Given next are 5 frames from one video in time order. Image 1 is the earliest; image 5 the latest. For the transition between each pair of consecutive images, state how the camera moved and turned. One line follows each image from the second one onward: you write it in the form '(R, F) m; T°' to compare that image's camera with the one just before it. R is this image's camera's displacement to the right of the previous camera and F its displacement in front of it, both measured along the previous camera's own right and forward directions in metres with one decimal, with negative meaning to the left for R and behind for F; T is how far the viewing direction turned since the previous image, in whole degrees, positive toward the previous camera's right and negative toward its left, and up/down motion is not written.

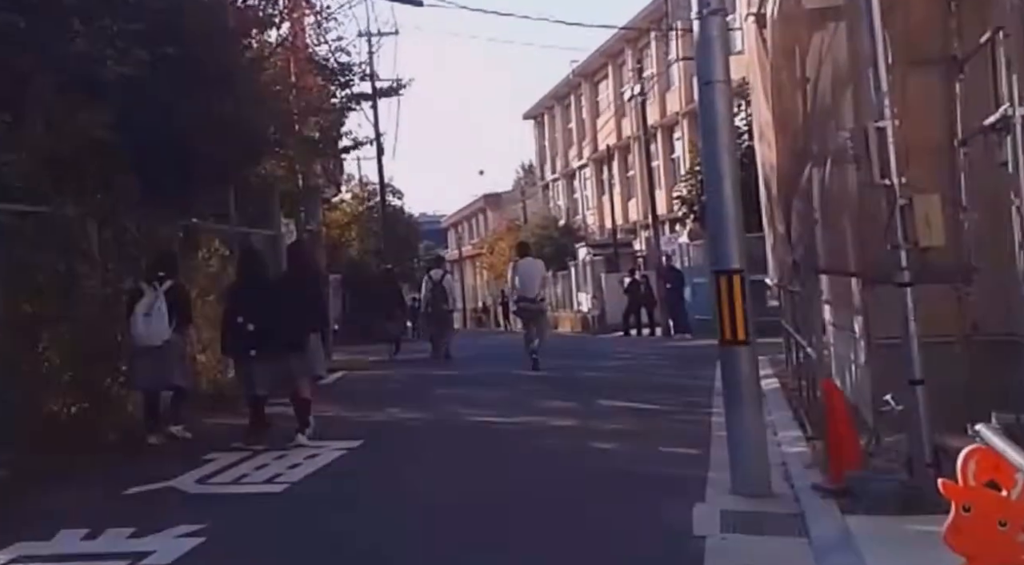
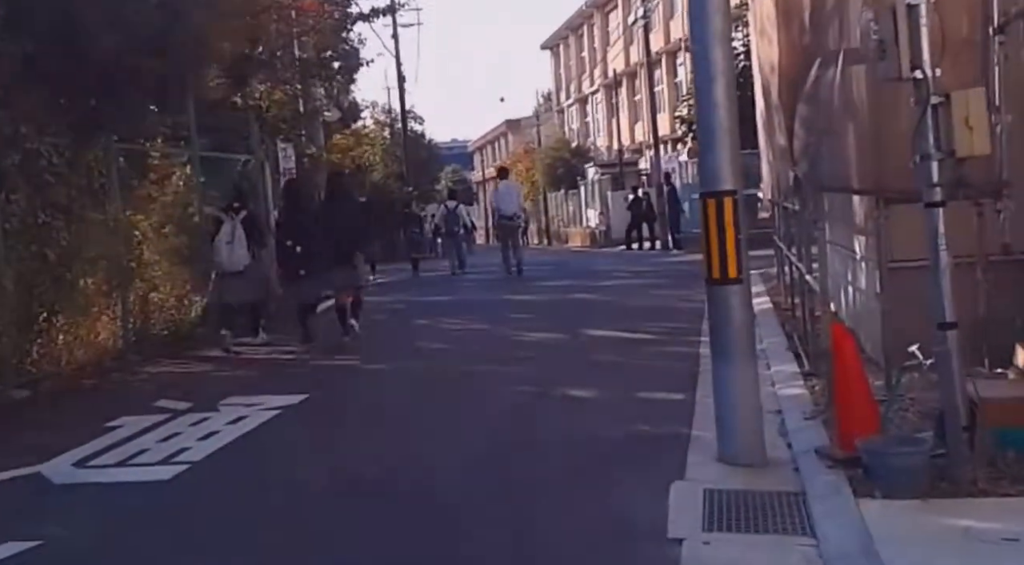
(+0.6, +1.6) m; -2°
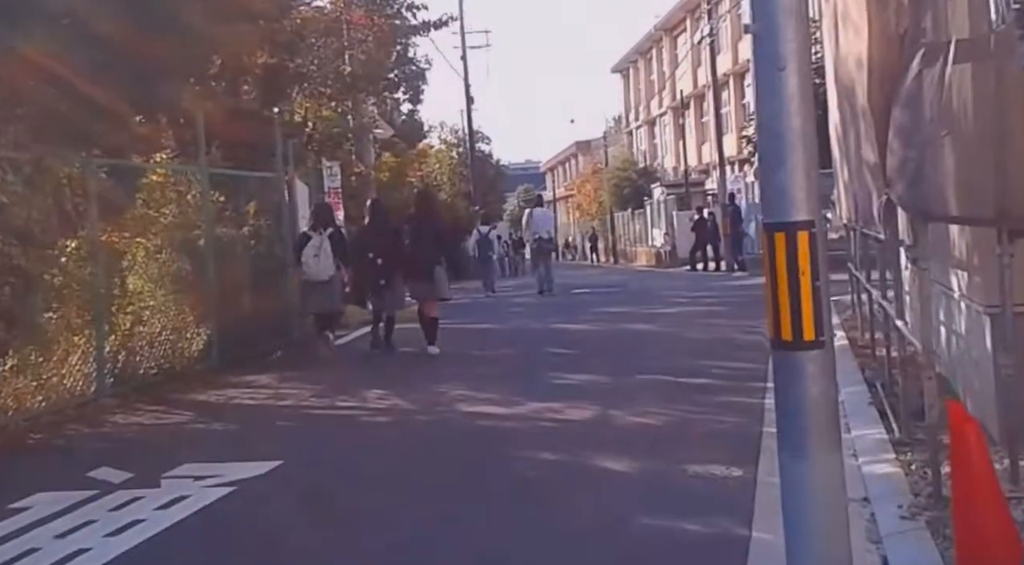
(+0.3, +2.0) m; -3°
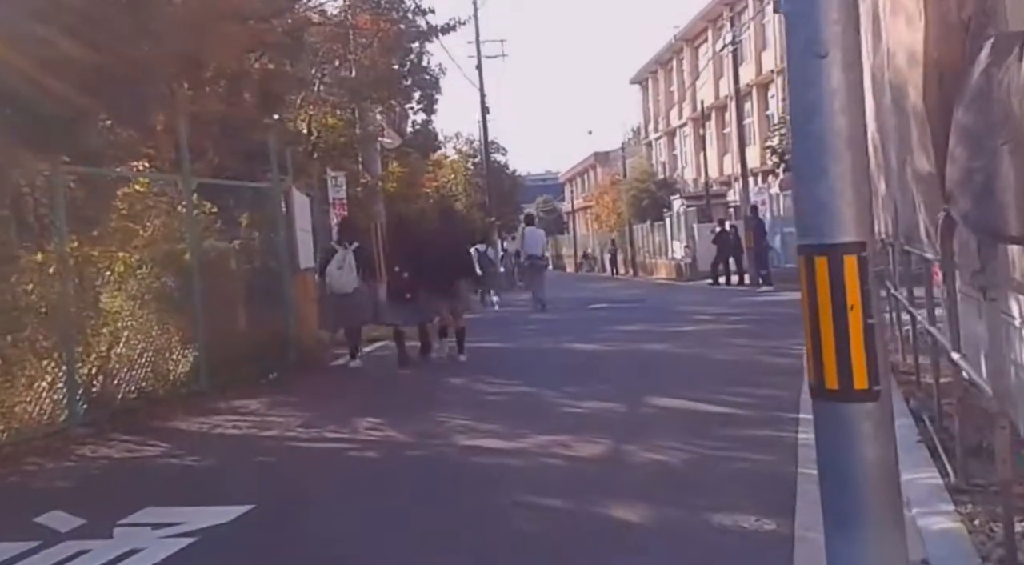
(+0.1, +1.0) m; -1°
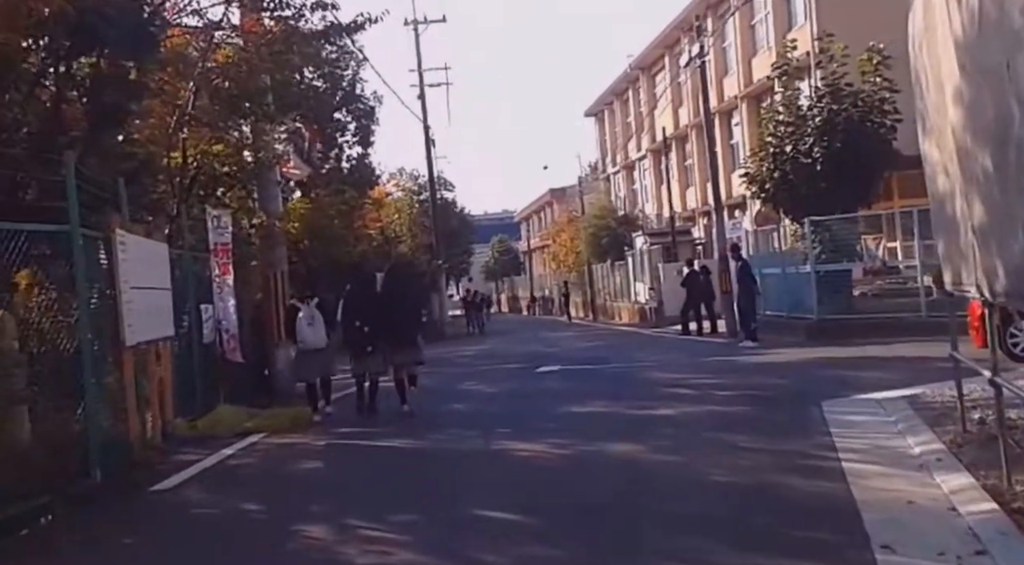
(+0.5, +4.7) m; +2°
